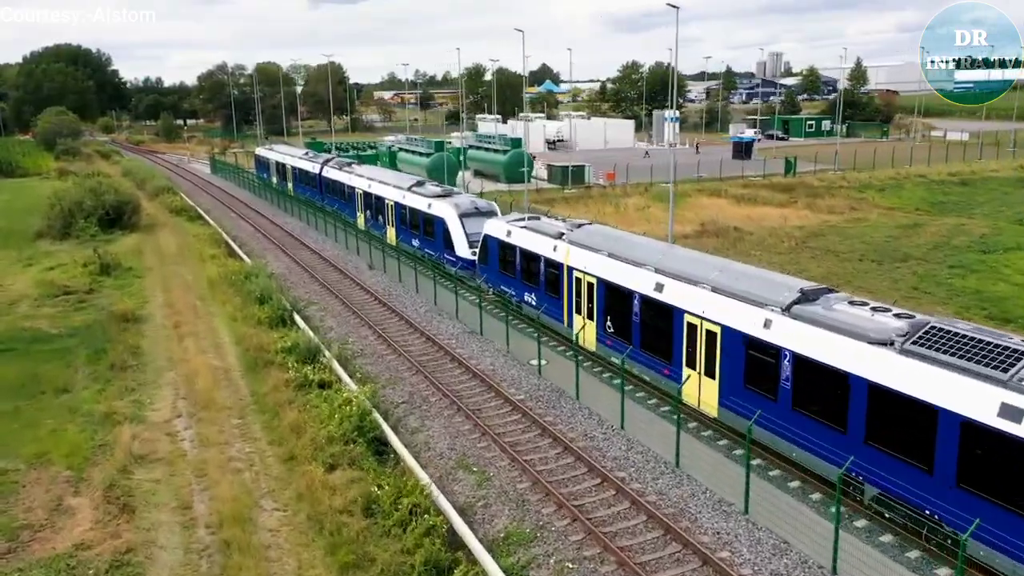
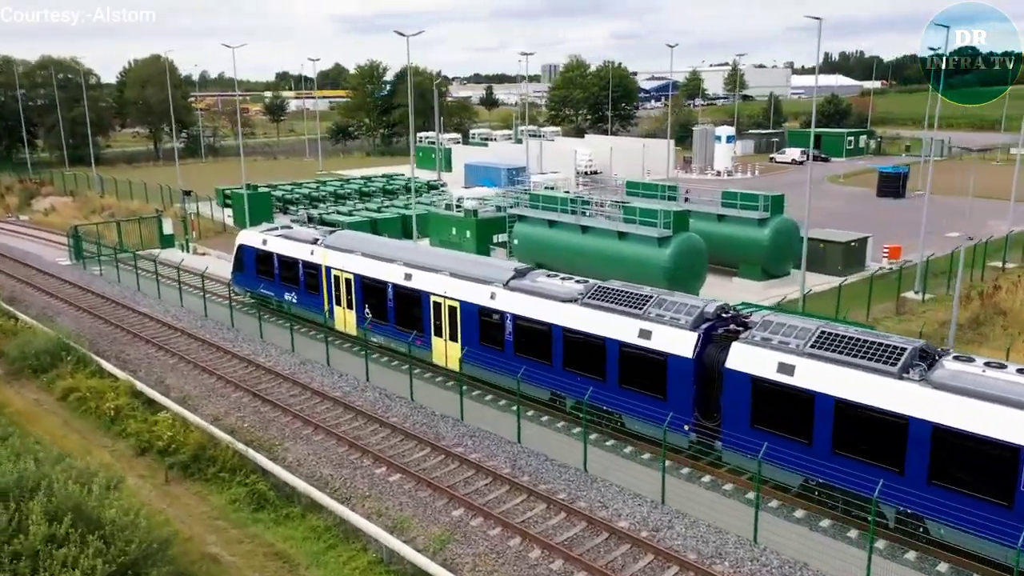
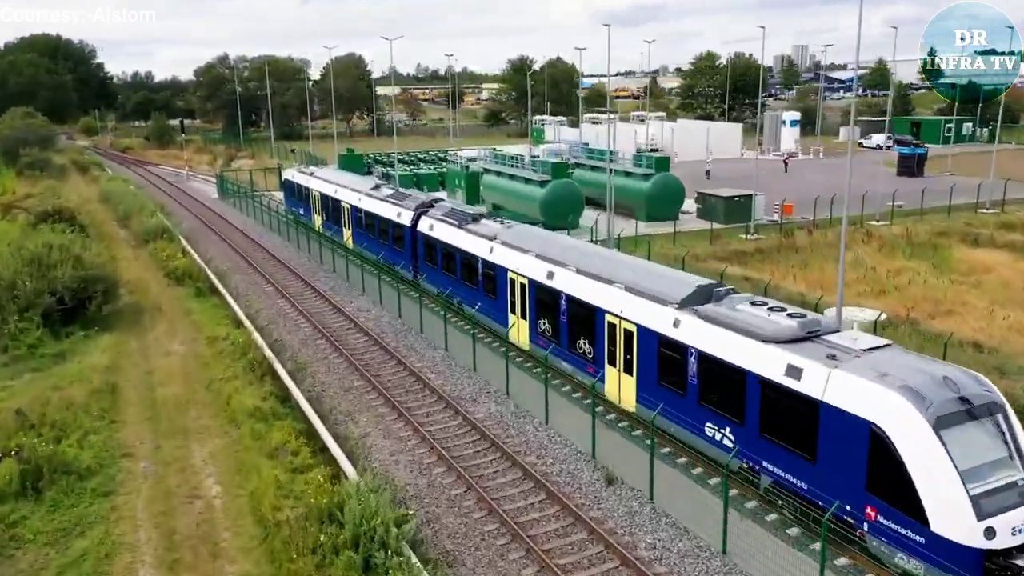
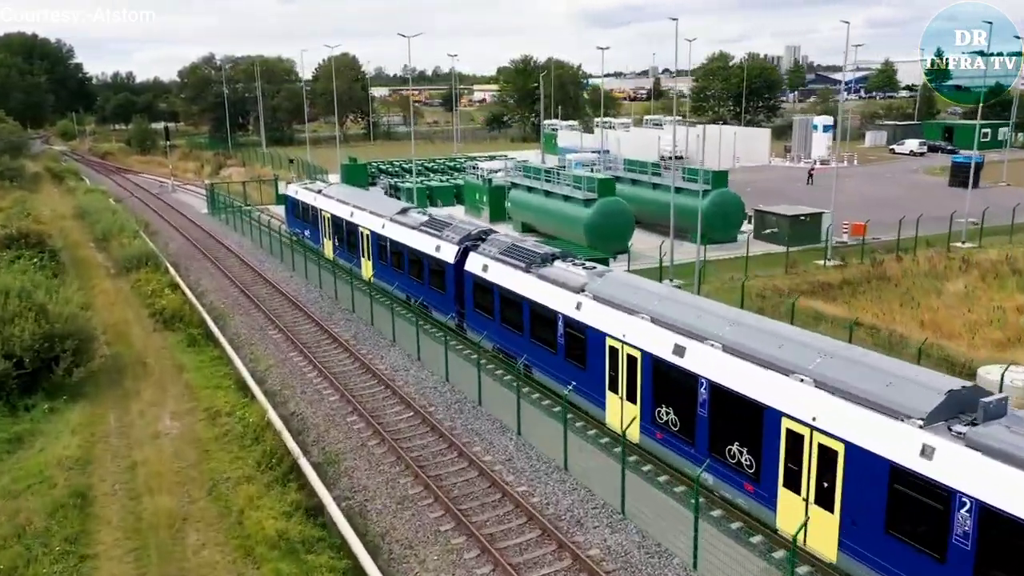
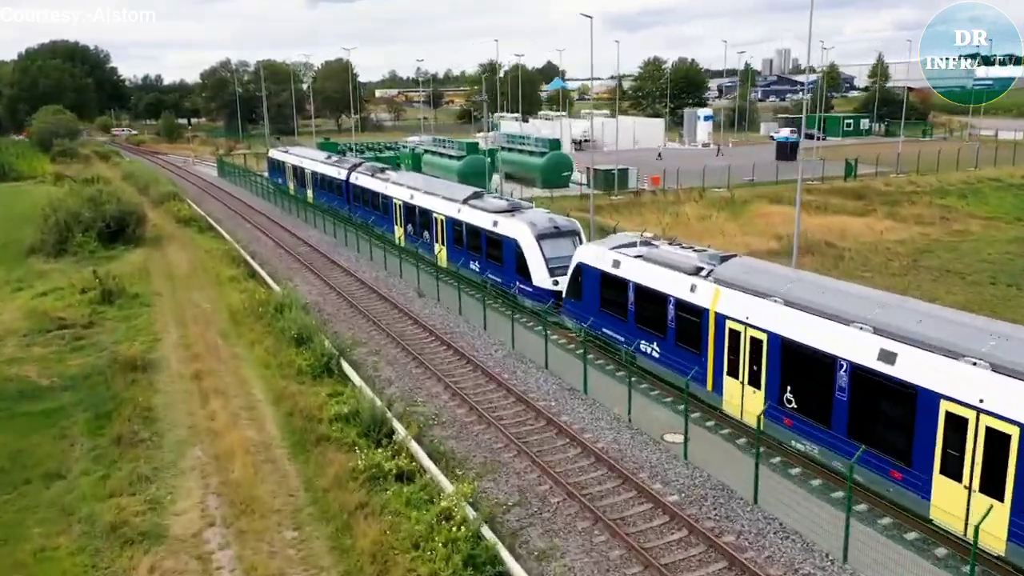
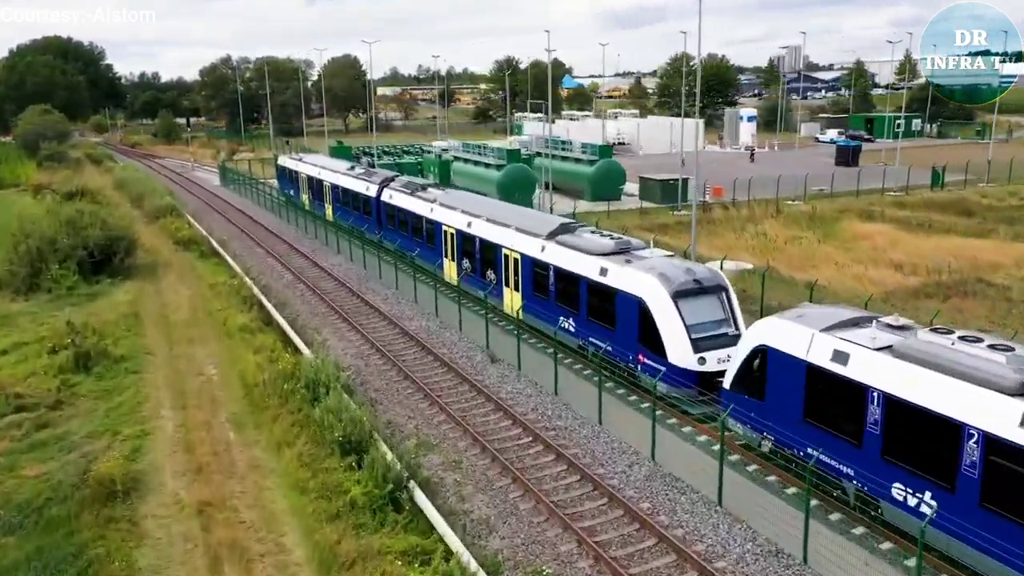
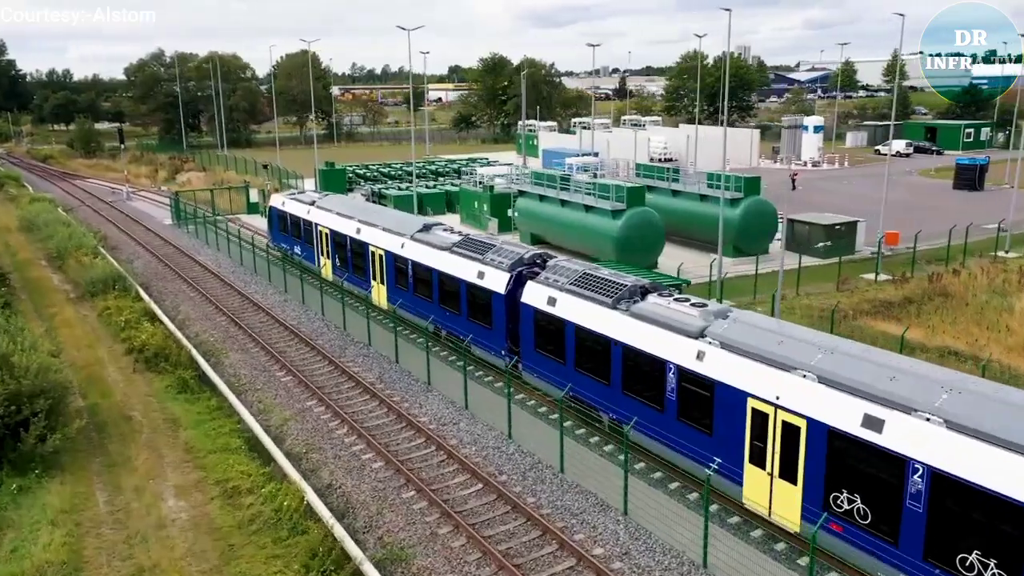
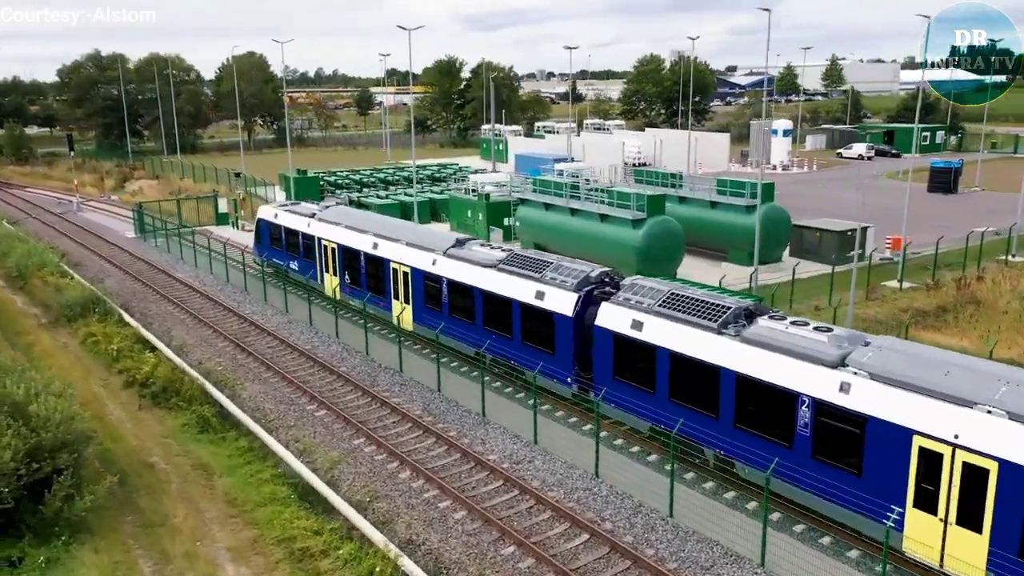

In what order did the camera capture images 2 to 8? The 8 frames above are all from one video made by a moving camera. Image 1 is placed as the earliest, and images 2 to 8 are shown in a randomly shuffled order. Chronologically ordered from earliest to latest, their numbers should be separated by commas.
5, 6, 3, 4, 7, 8, 2
